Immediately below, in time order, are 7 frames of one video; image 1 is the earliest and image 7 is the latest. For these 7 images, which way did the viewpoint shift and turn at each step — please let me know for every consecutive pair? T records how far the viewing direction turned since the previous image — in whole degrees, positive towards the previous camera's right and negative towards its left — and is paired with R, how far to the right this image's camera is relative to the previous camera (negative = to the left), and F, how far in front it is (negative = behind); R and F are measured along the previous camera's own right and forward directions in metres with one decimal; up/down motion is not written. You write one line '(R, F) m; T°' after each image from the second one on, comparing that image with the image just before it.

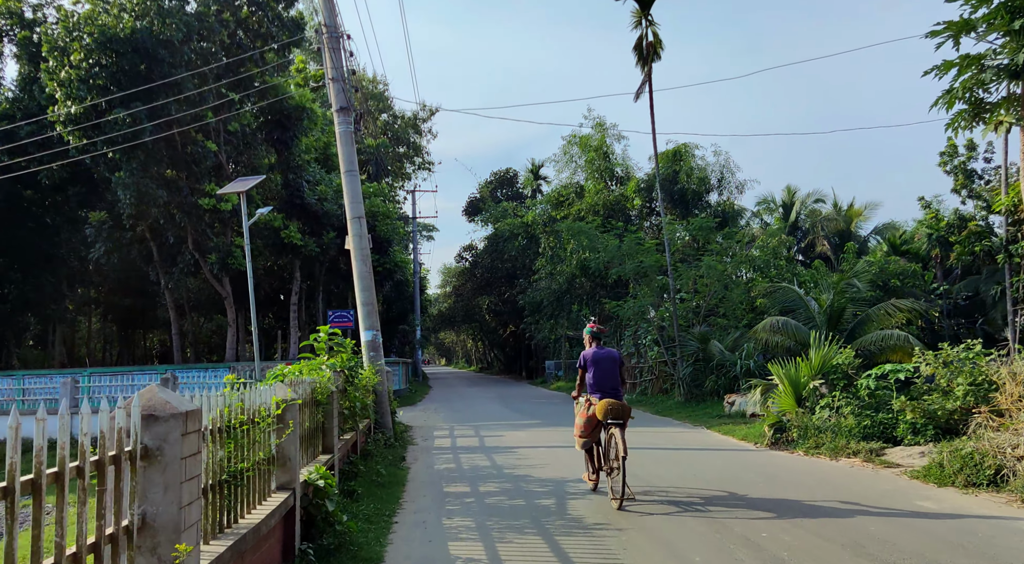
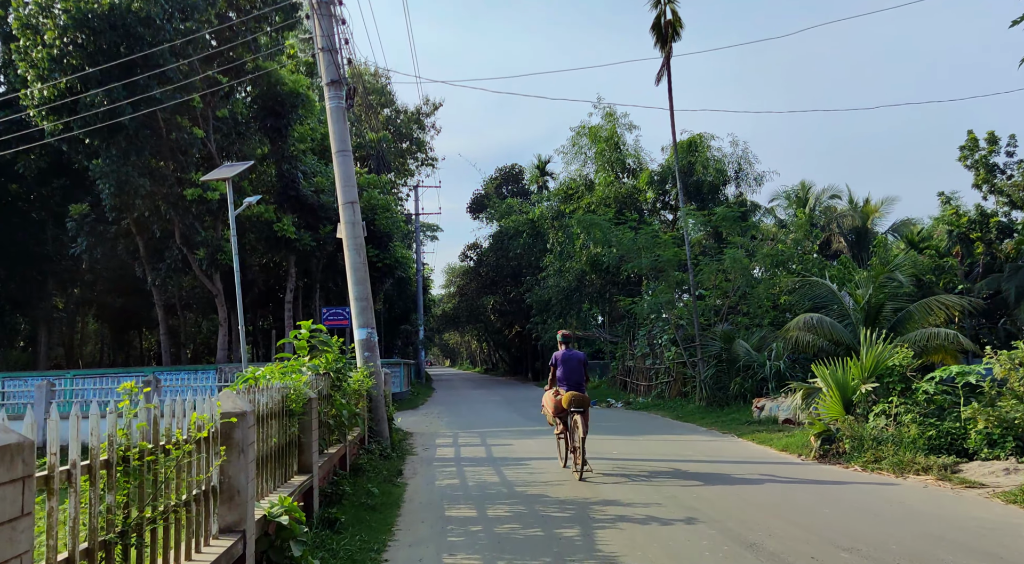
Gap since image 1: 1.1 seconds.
(-0.1, +1.4) m; 0°
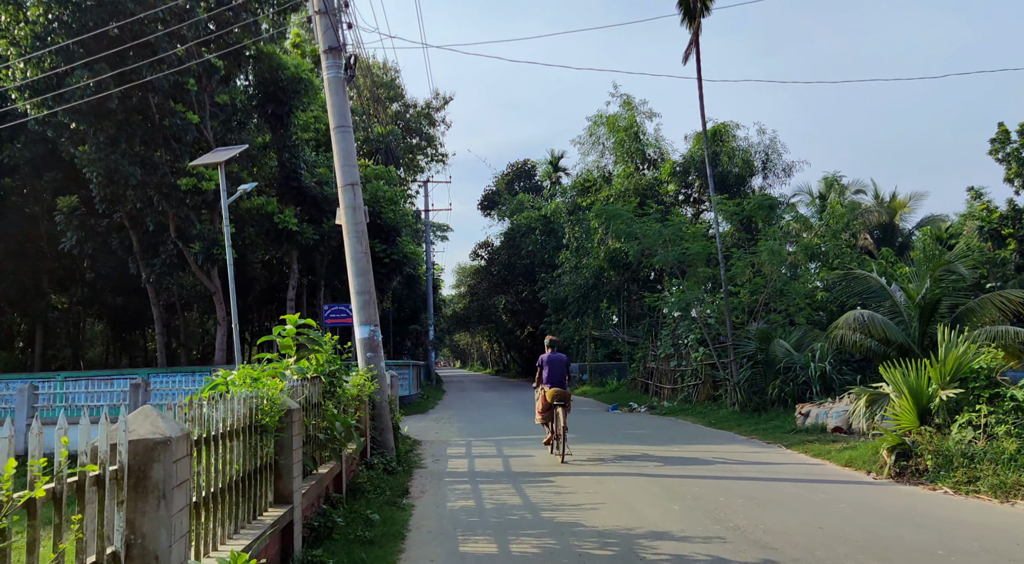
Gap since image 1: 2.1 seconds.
(-0.1, +1.4) m; -1°
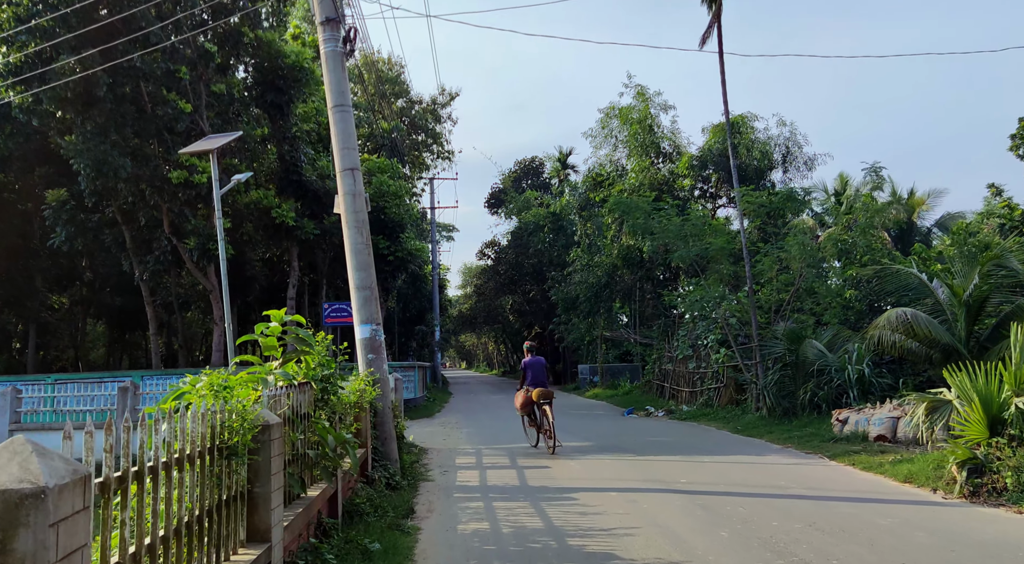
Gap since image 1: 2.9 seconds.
(-0.1, +1.1) m; 0°
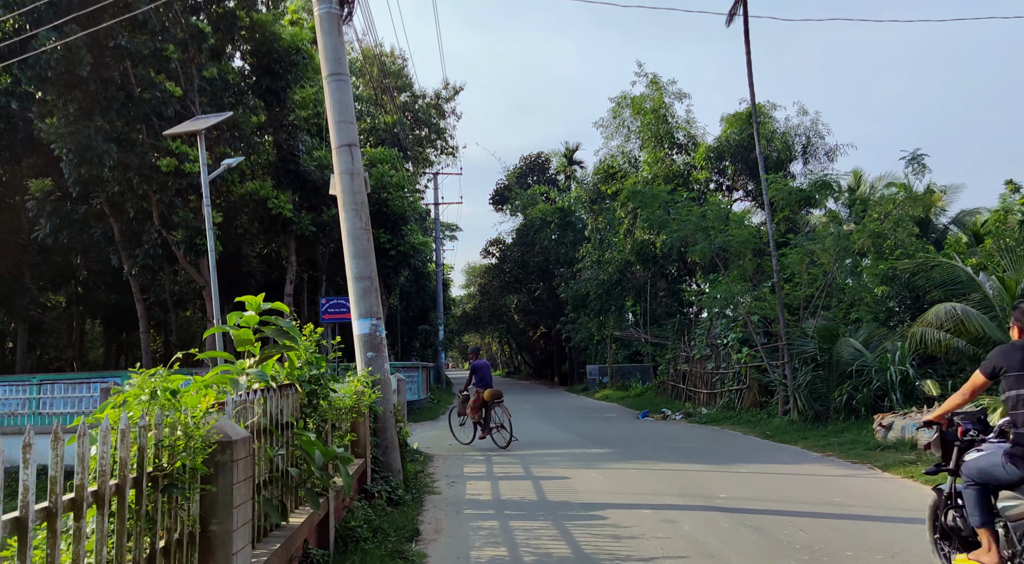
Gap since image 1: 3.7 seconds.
(-0.1, +1.1) m; 0°
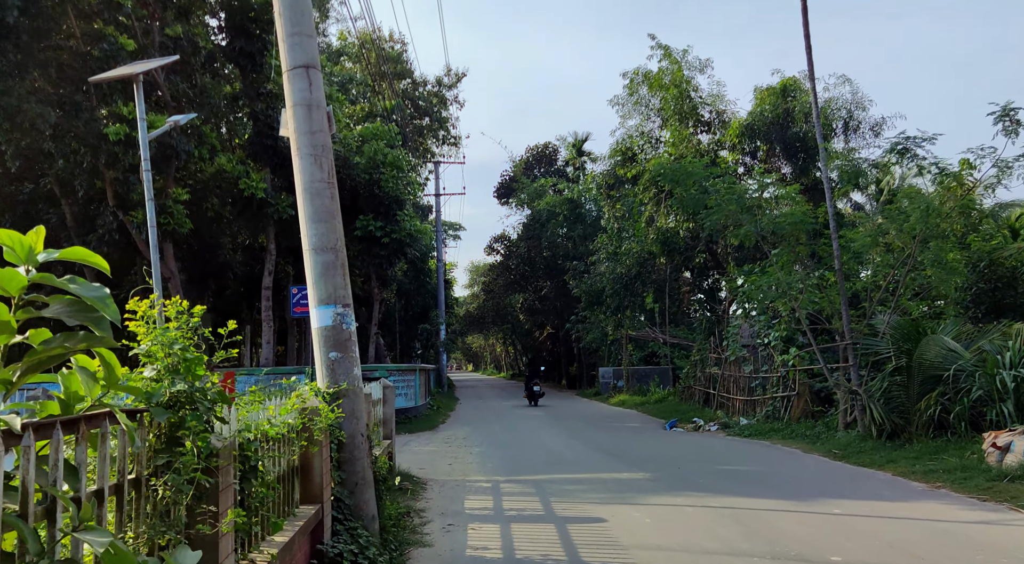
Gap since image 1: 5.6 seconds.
(-0.1, +2.6) m; 0°
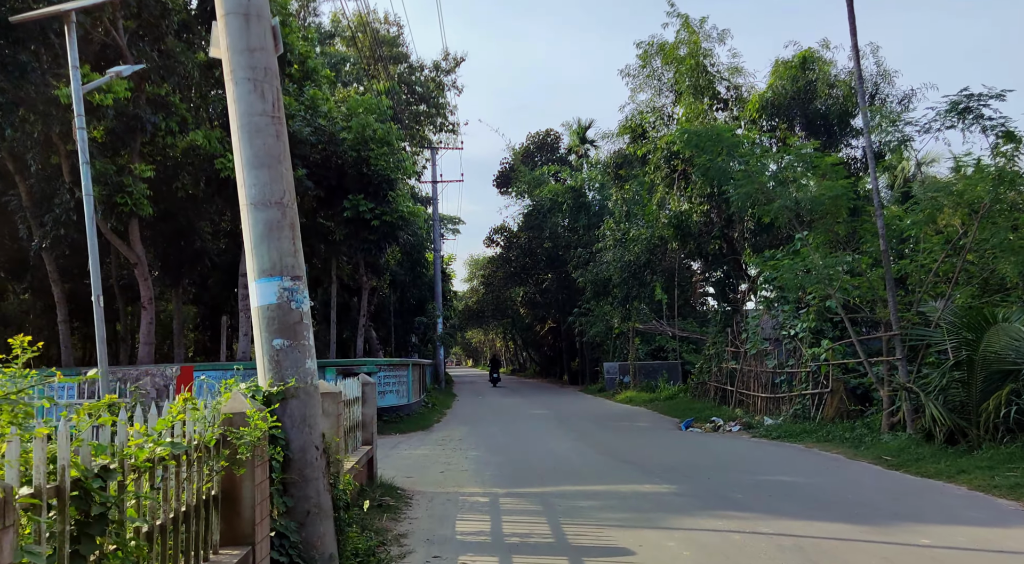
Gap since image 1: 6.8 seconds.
(0.0, +1.6) m; 0°
